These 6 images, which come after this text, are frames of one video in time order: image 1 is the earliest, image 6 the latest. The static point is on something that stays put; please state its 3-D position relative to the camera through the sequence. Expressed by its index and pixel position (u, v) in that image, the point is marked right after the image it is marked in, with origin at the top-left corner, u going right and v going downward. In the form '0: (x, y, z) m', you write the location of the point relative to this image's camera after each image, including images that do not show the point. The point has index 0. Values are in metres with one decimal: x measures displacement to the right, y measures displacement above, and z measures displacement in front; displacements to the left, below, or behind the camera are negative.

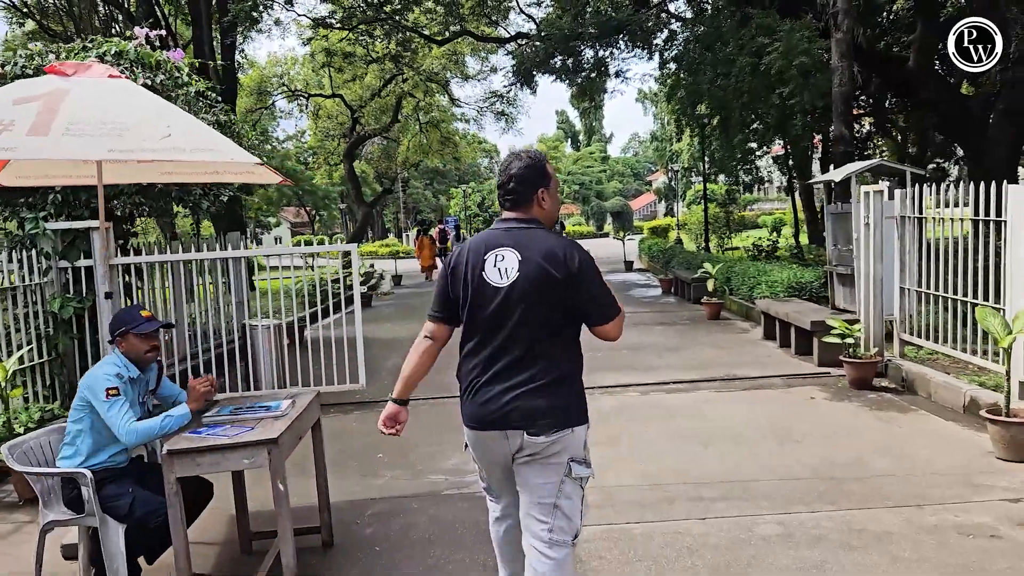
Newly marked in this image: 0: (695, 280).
0: (+2.8, +0.1, +11.7) m
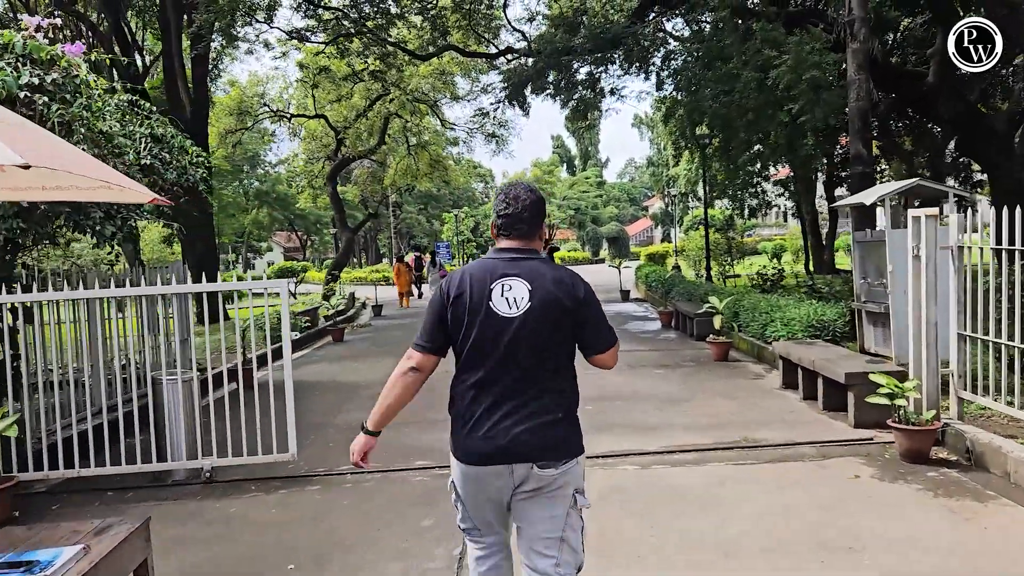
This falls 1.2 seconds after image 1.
0: (+2.6, -0.4, +10.6) m
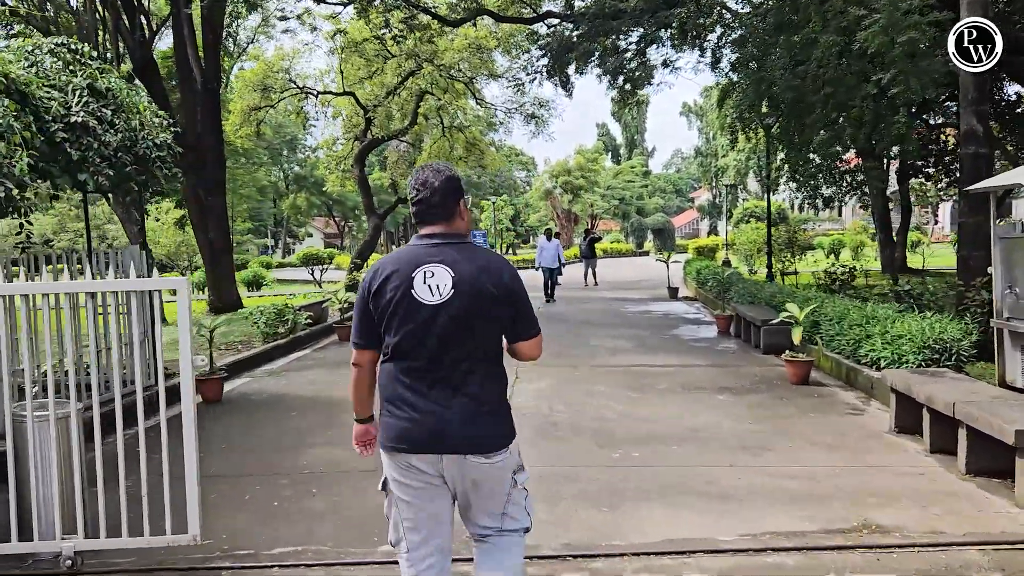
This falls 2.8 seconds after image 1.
0: (+2.9, -0.4, +8.8) m
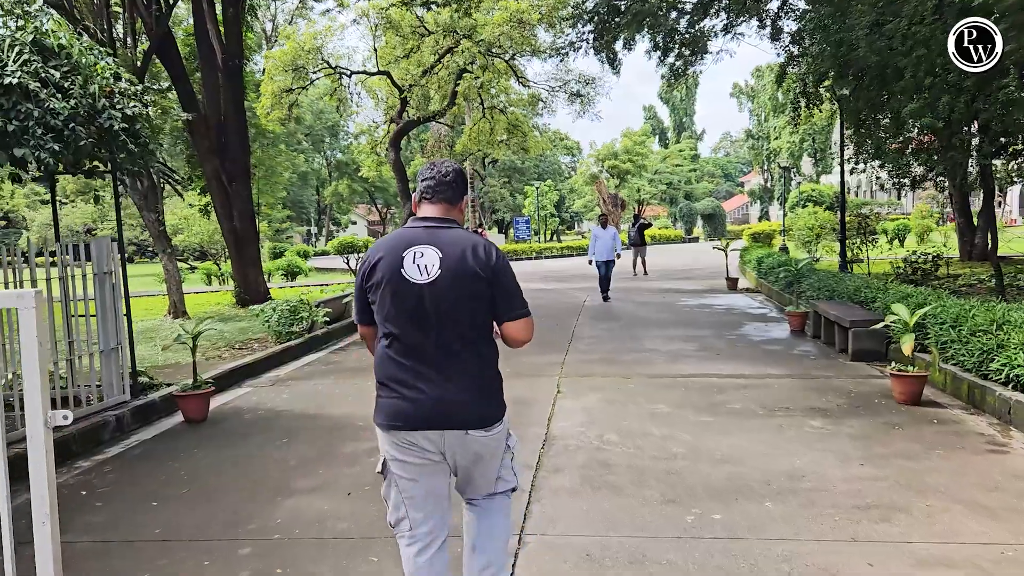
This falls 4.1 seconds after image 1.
0: (+3.3, -0.3, +7.4) m
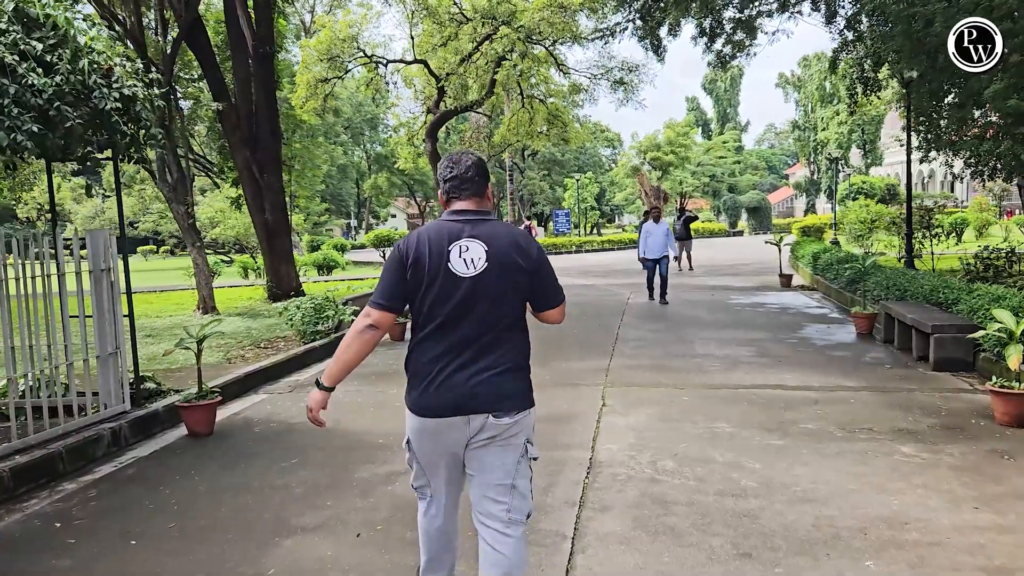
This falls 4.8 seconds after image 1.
0: (+3.6, -0.3, +6.5) m
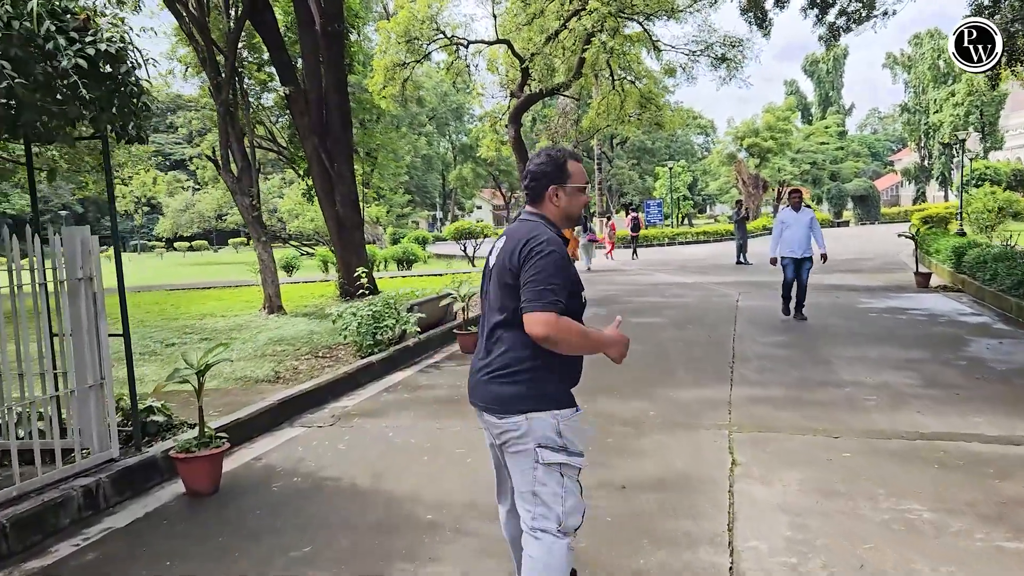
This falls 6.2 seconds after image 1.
0: (+4.2, -0.4, +4.7) m
